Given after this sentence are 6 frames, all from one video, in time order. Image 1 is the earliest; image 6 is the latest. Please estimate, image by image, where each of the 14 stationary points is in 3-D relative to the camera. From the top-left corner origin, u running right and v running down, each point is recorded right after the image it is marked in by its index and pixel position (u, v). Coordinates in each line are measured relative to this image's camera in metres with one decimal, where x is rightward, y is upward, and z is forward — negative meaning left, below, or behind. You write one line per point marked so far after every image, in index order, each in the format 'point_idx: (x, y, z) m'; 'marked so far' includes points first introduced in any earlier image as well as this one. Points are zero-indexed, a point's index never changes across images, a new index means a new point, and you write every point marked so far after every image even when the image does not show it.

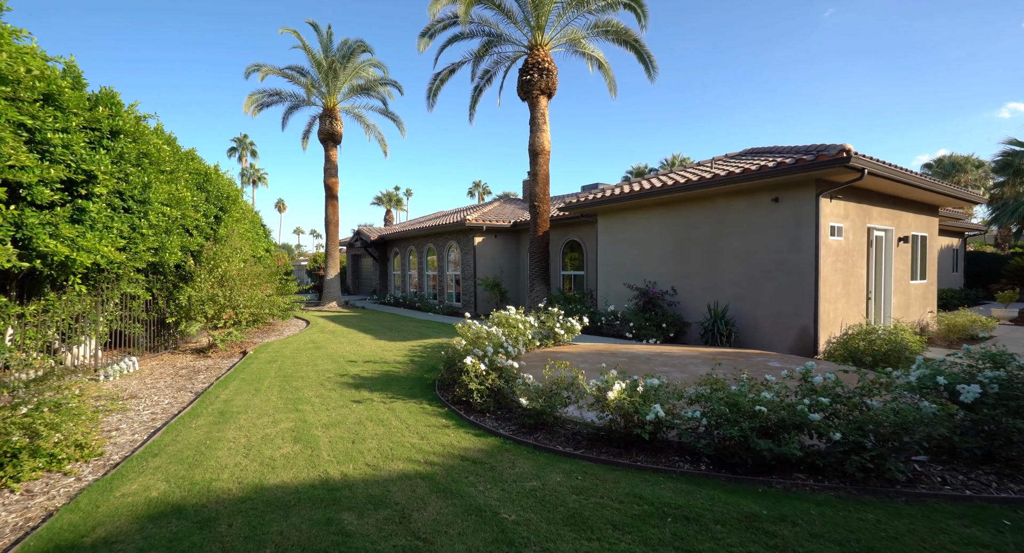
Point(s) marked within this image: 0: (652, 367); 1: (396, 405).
0: (+2.1, -1.4, +7.5) m
1: (-1.3, -1.5, +5.4) m
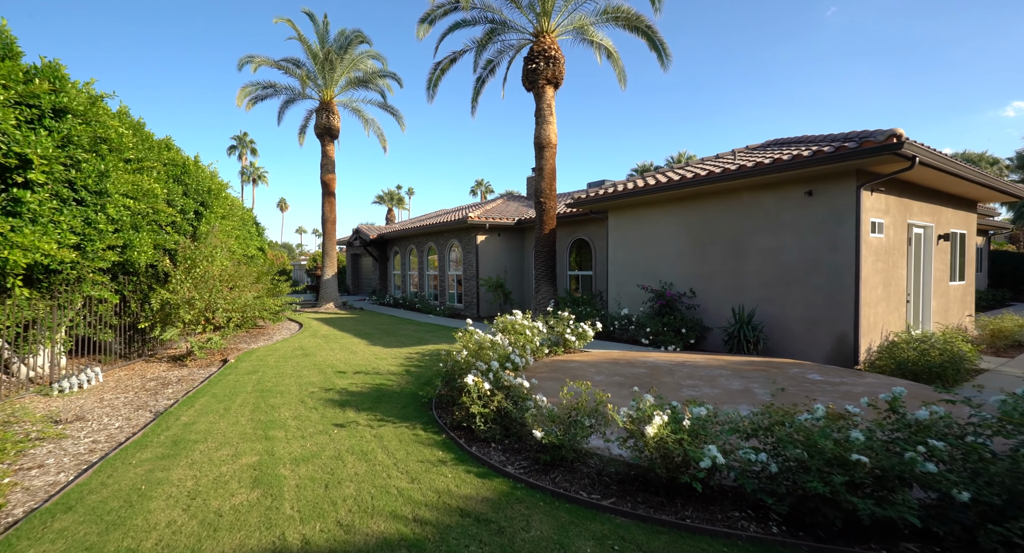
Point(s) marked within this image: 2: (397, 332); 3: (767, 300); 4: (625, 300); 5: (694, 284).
0: (+2.2, -1.4, +6.7) m
1: (-1.2, -1.5, +4.6) m
2: (-2.9, -1.4, +12.4) m
3: (+4.7, -0.4, +9.0) m
4: (+2.8, -0.6, +12.0) m
5: (+3.9, -0.1, +10.3) m
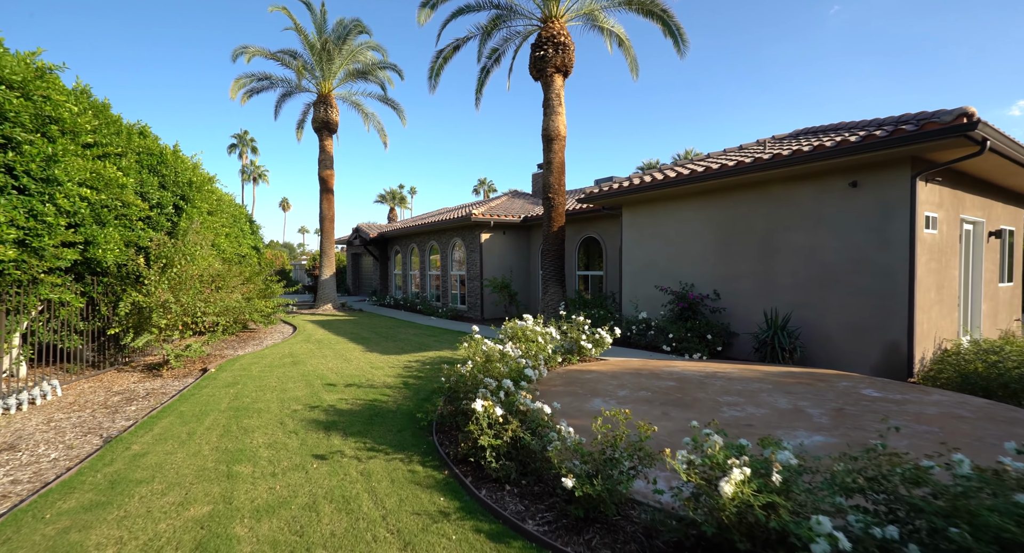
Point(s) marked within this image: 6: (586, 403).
0: (+2.4, -1.4, +5.8) m
1: (-1.1, -1.5, +3.8) m
2: (-2.7, -1.4, +11.6) m
3: (+4.9, -0.4, +8.1) m
4: (+2.9, -0.6, +11.1) m
5: (+4.0, -0.2, +9.5) m
6: (+0.9, -1.5, +5.7) m
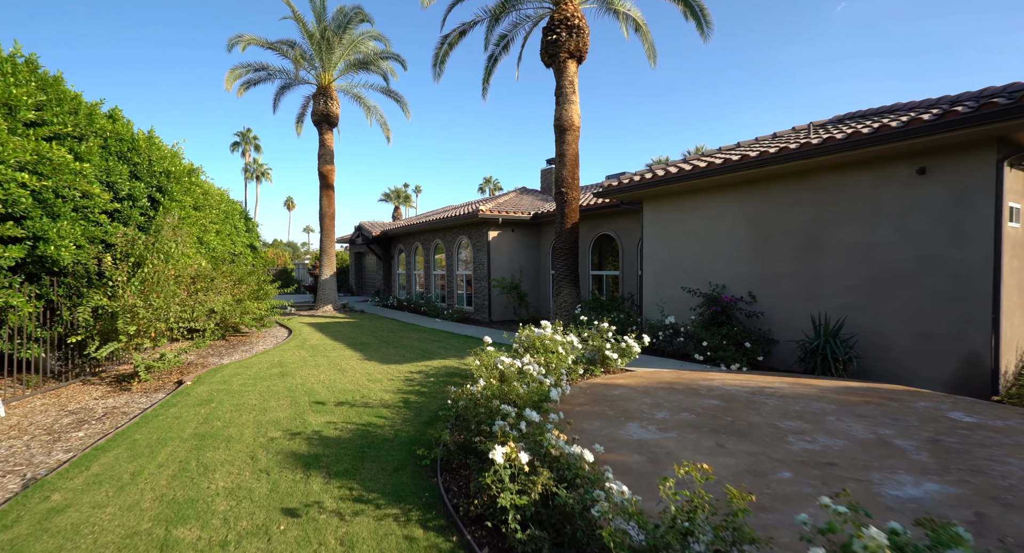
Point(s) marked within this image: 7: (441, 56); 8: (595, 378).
0: (+2.6, -1.5, +4.9) m
1: (-0.9, -1.5, +2.9) m
2: (-2.5, -1.4, +10.7) m
3: (+5.1, -0.4, +7.1) m
4: (+3.2, -0.6, +10.1) m
5: (+4.3, -0.2, +8.5) m
6: (+1.1, -1.5, +4.7) m
7: (-2.0, +6.4, +14.1) m
8: (+1.2, -1.5, +7.0) m
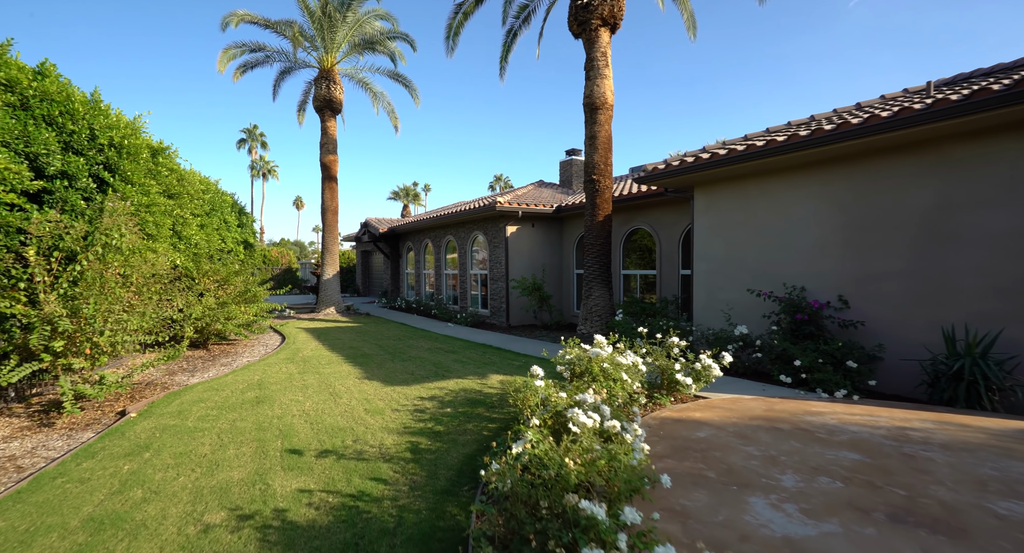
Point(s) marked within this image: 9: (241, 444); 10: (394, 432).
0: (+3.0, -1.5, +3.2) m
1: (-0.5, -1.5, +1.2) m
2: (-2.0, -1.4, +9.1) m
3: (+5.5, -0.4, +5.4) m
4: (+3.7, -0.6, +8.4) m
5: (+4.7, -0.2, +6.8) m
6: (+1.5, -1.5, +3.0) m
7: (-1.5, +6.4, +12.5) m
8: (+1.6, -1.5, +5.3) m
9: (-2.4, -1.5, +4.4) m
10: (-1.1, -1.5, +4.6) m
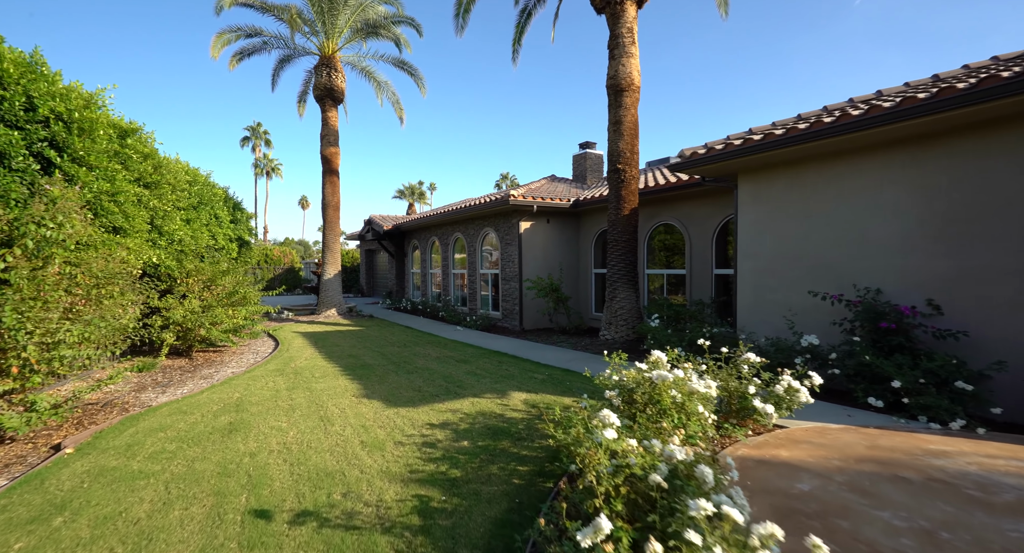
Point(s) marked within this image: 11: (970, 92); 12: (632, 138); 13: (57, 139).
0: (+3.3, -1.5, +2.0) m
1: (-0.3, -1.5, +0.1) m
2: (-1.6, -1.4, +8.0) m
3: (+5.8, -0.4, +4.2) m
4: (+4.0, -0.6, +7.3) m
5: (+5.1, -0.2, +5.6) m
6: (+1.7, -1.5, +1.9) m
7: (-1.1, +6.4, +11.4) m
8: (+1.9, -1.5, +4.2) m
9: (-2.1, -1.5, +3.3) m
10: (-0.8, -1.5, +3.5) m
11: (+4.6, +1.8, +4.8) m
12: (+2.5, +2.8, +9.9) m
13: (-5.0, +1.5, +5.3) m
